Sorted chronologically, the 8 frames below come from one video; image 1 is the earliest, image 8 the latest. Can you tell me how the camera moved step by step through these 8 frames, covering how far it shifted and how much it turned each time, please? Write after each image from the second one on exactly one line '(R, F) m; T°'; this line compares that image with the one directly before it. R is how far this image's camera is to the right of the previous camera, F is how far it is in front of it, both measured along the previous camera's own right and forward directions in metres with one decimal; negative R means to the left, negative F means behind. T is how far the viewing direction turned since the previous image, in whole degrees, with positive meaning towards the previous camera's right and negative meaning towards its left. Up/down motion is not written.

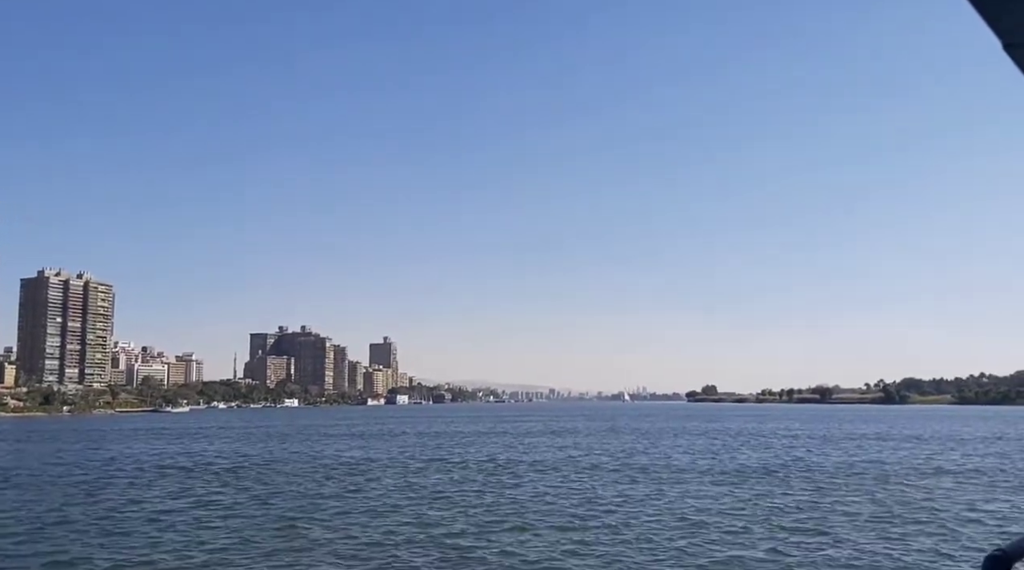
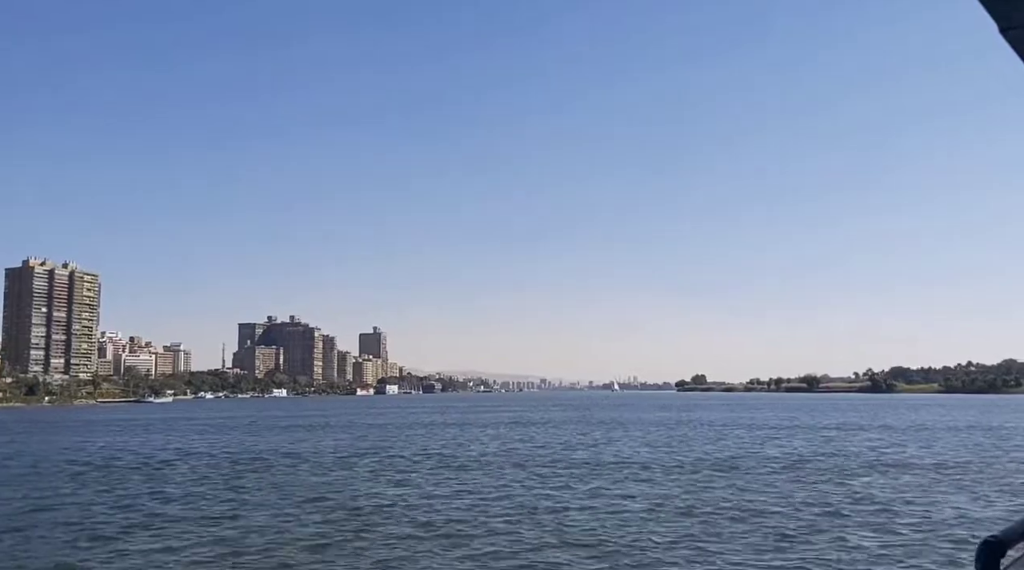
(+1.8, +1.4) m; 0°
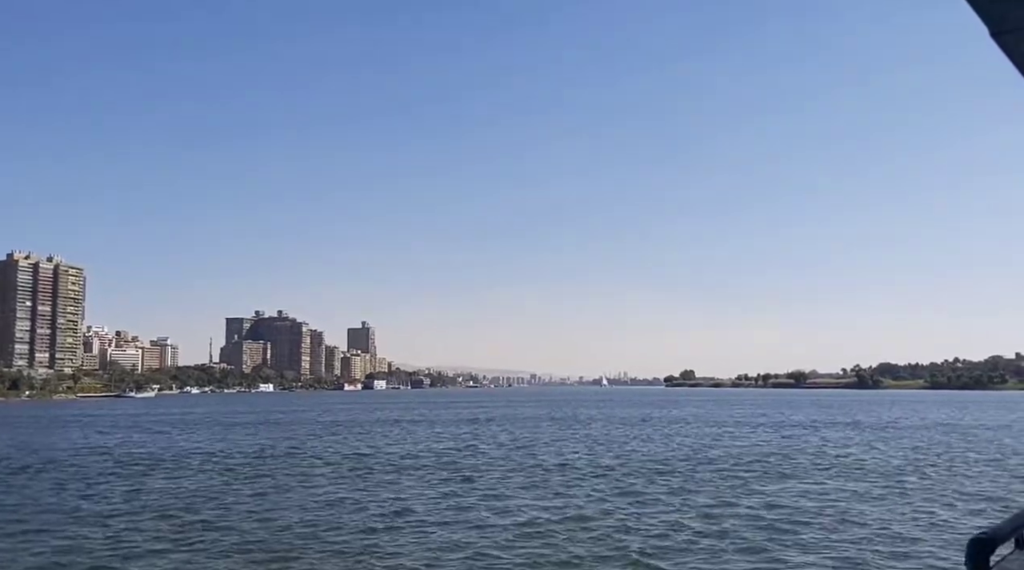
(+1.7, +1.3) m; 0°
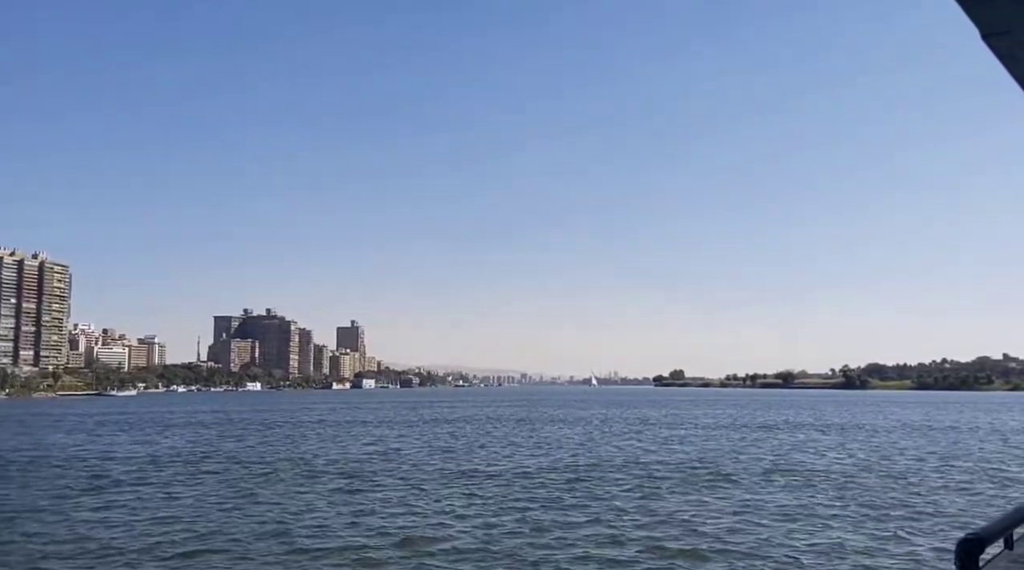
(+1.7, +1.3) m; 0°
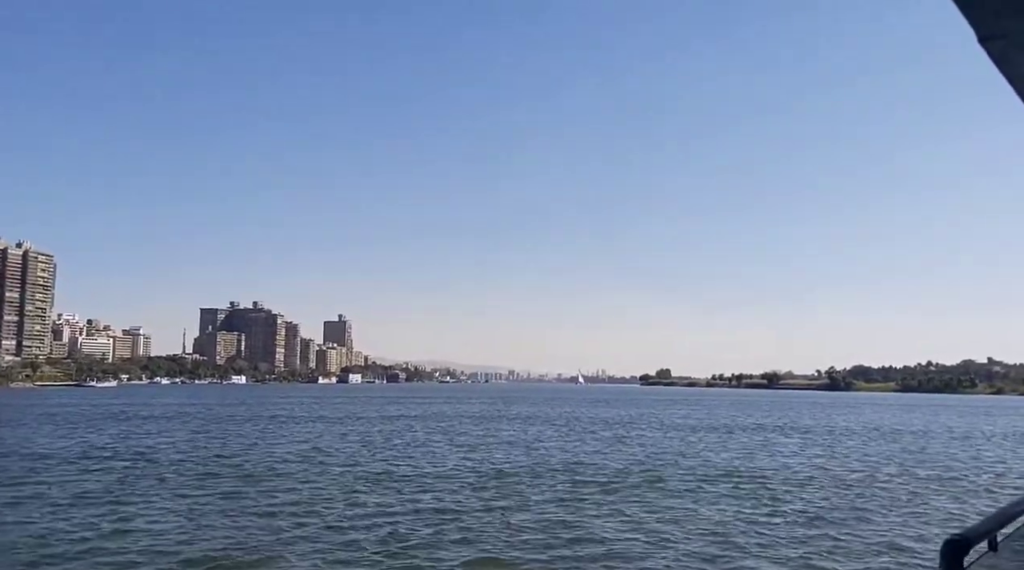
(+1.2, +1.0) m; +1°
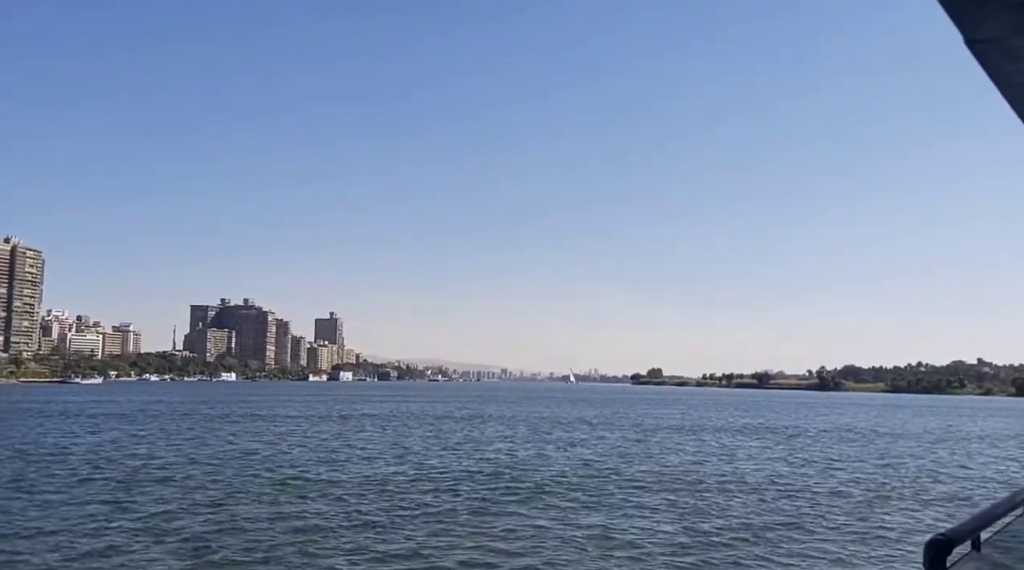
(+1.2, +1.0) m; 0°
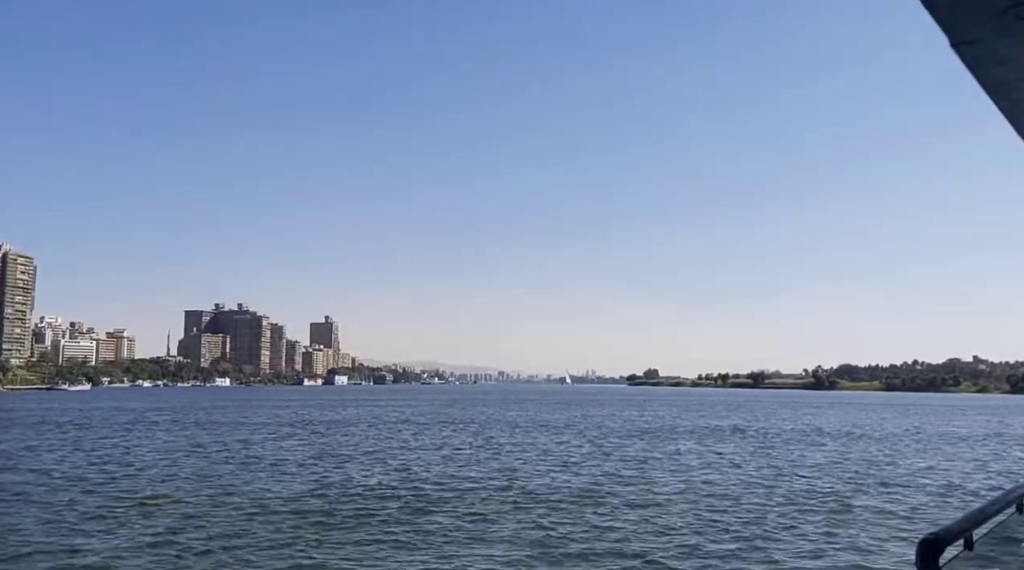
(+1.5, +1.3) m; 0°
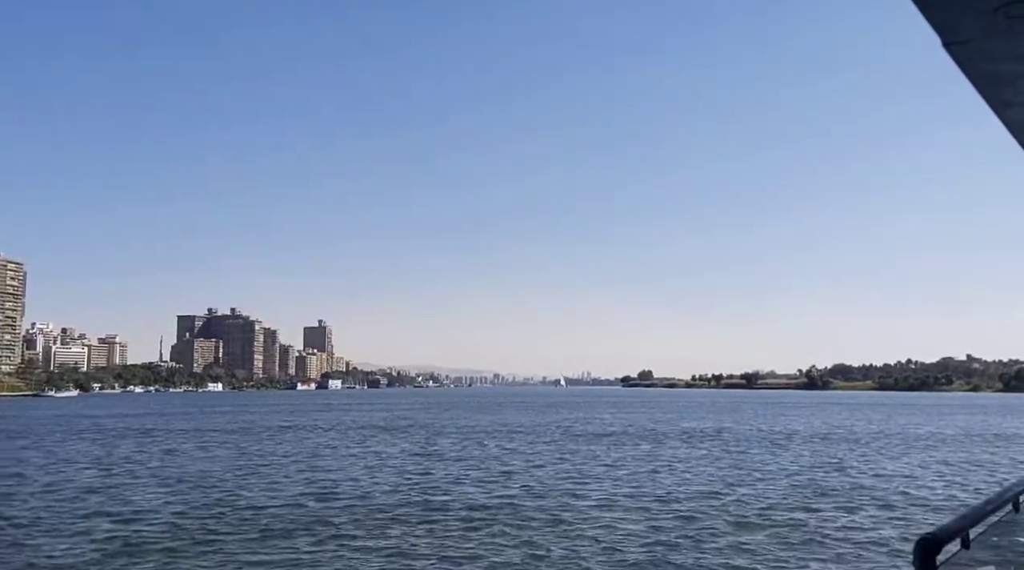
(+1.2, +1.1) m; 0°
